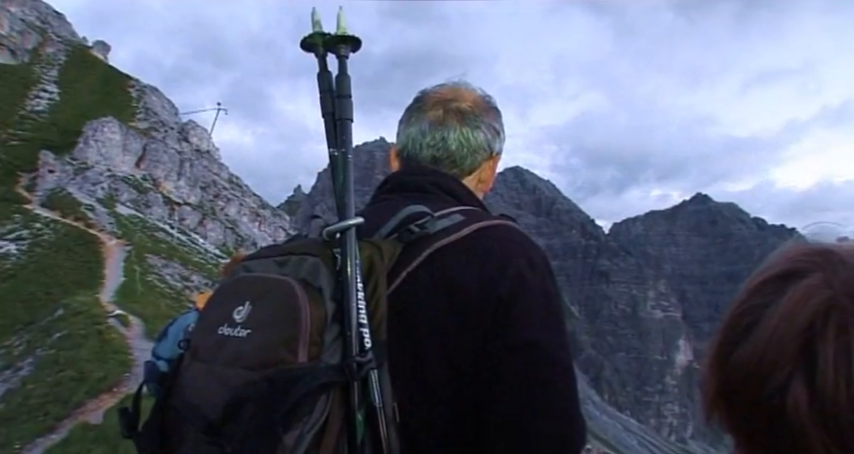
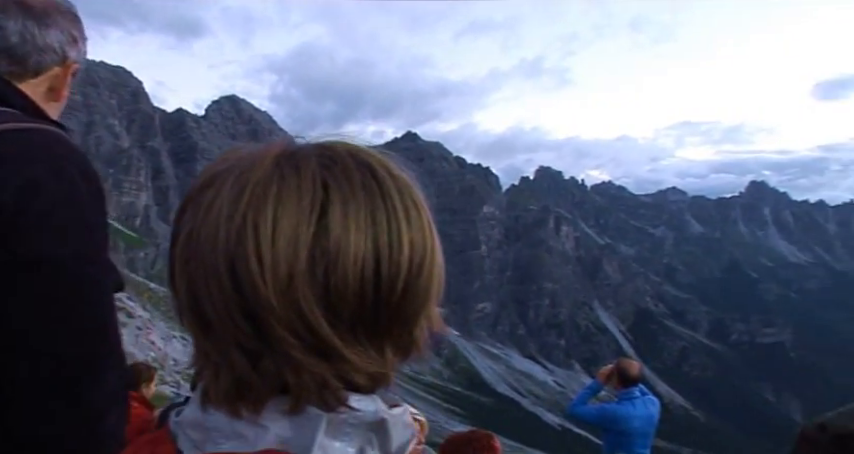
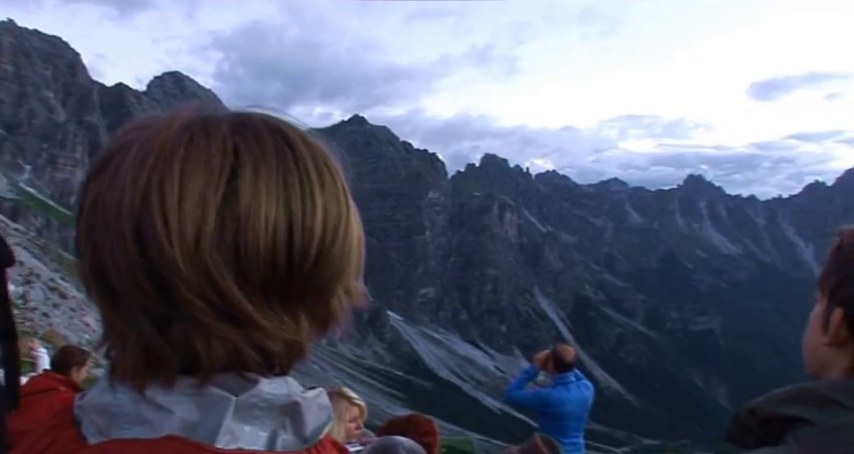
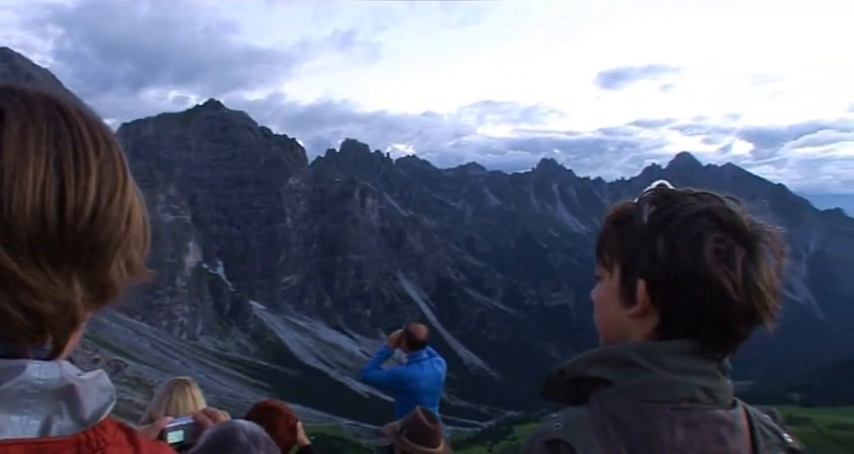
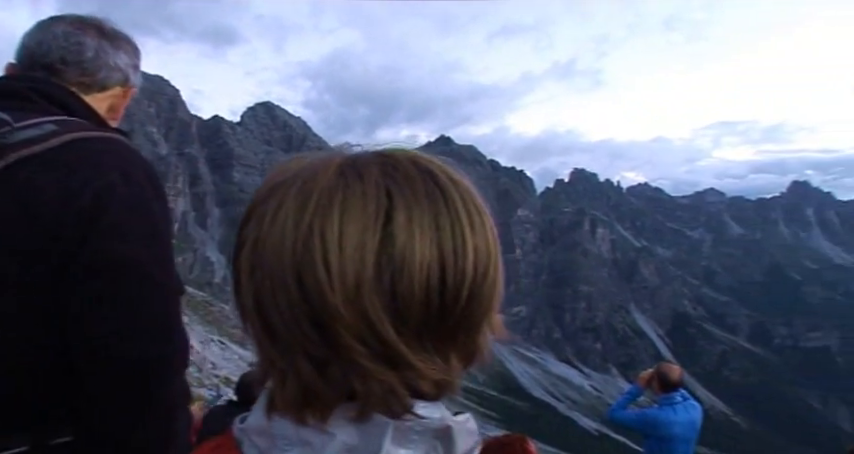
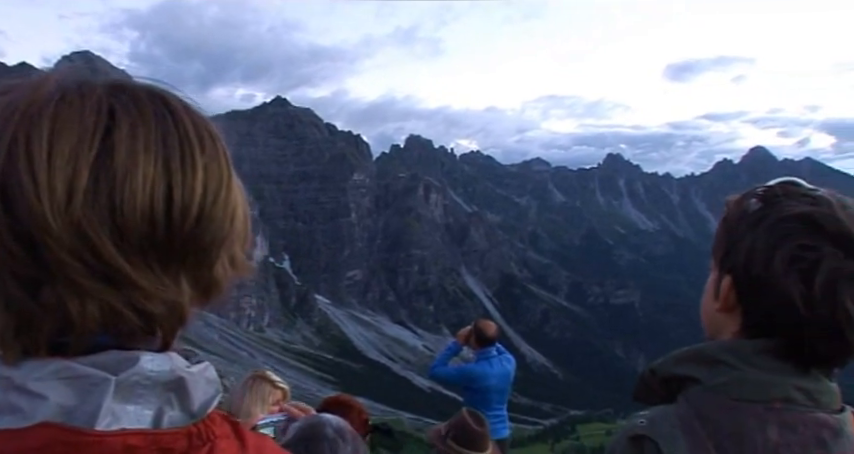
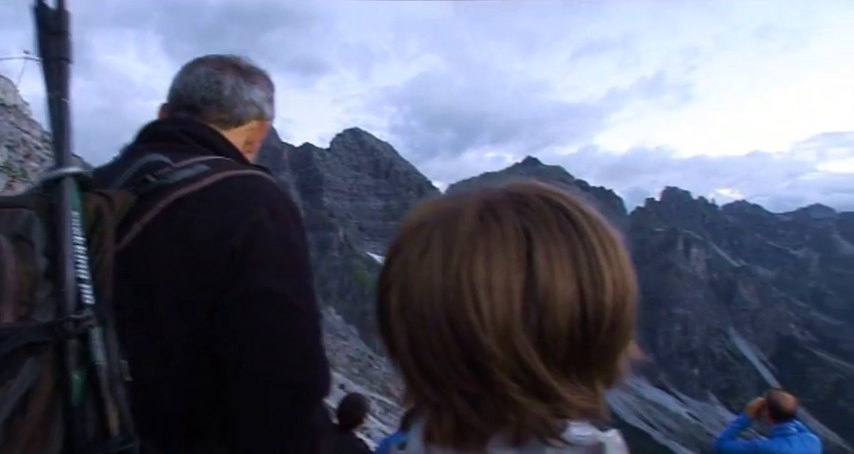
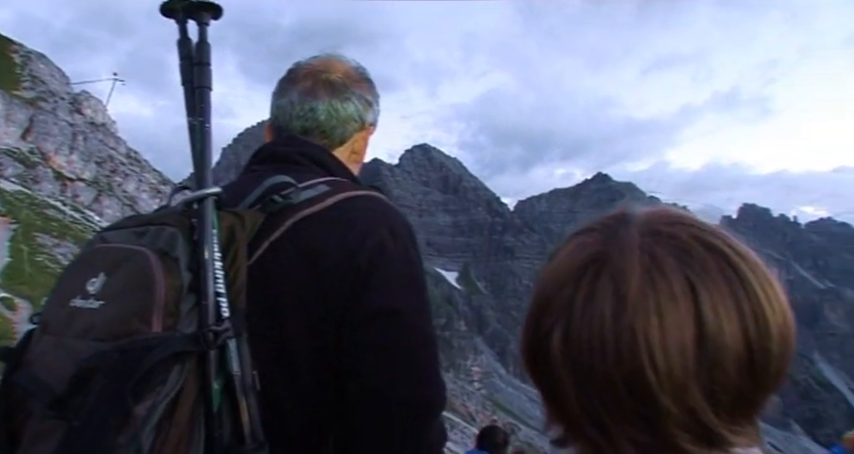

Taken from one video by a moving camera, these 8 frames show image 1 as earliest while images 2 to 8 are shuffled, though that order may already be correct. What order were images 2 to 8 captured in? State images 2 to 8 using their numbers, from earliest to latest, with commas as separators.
8, 7, 5, 2, 3, 6, 4
